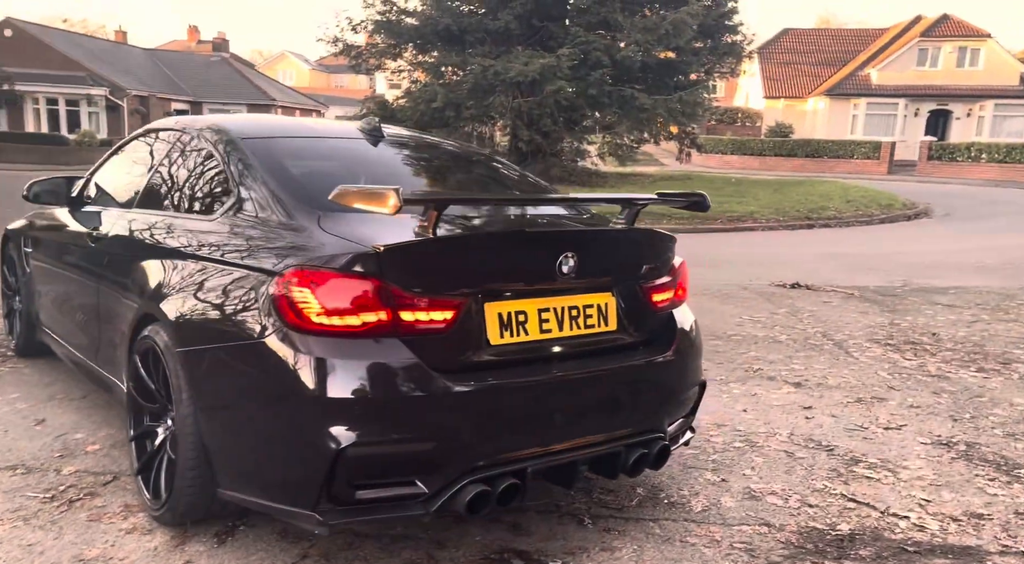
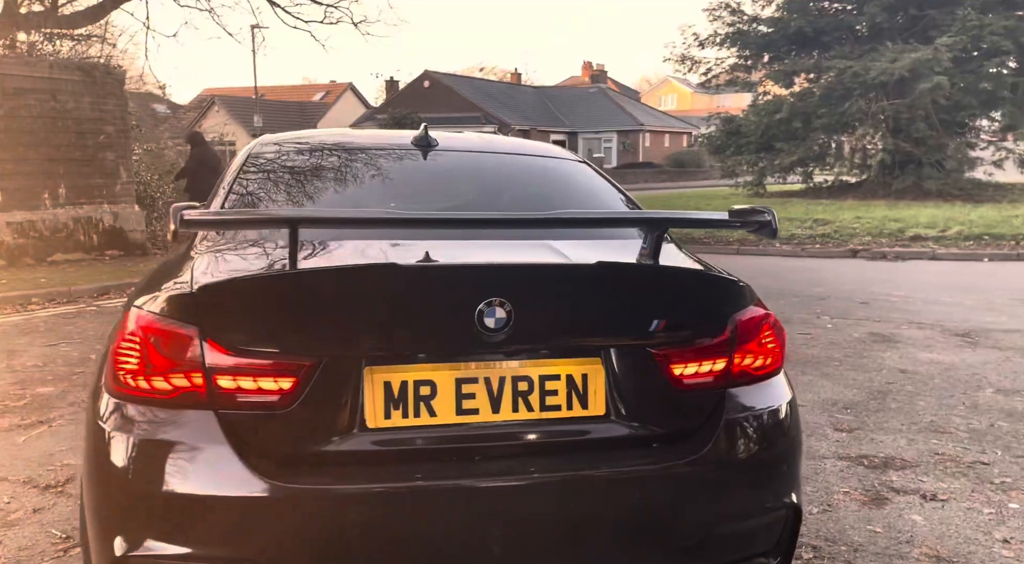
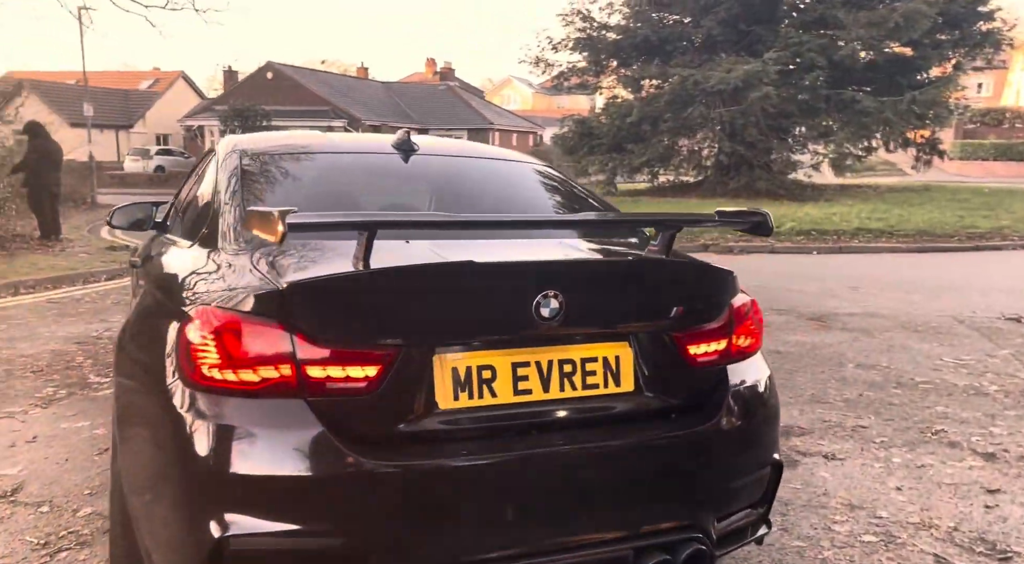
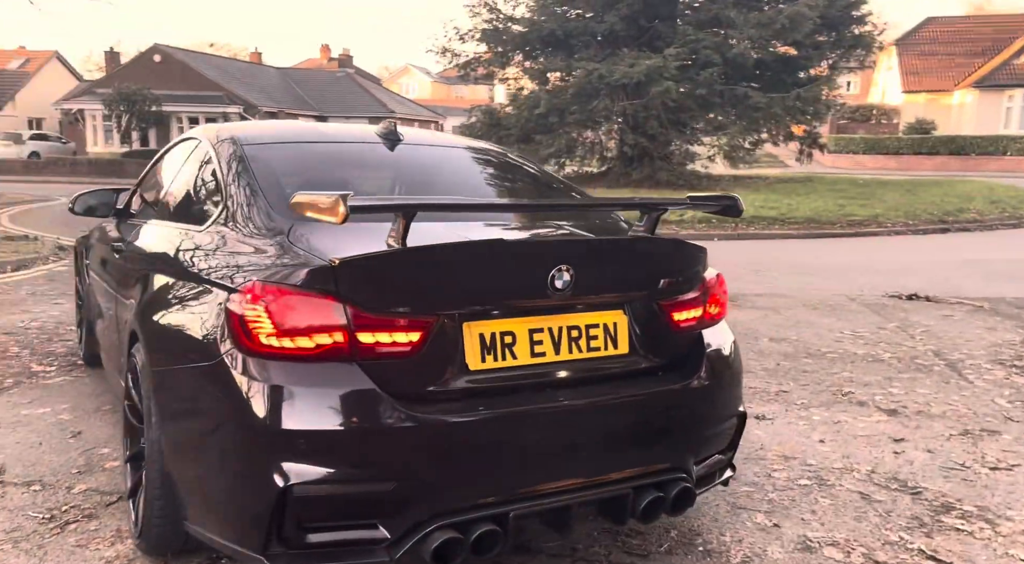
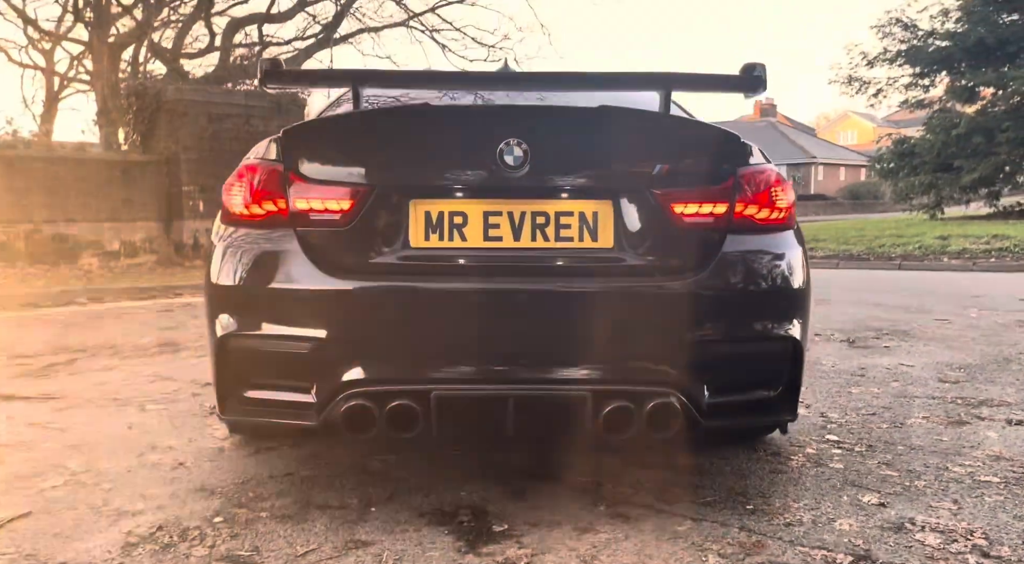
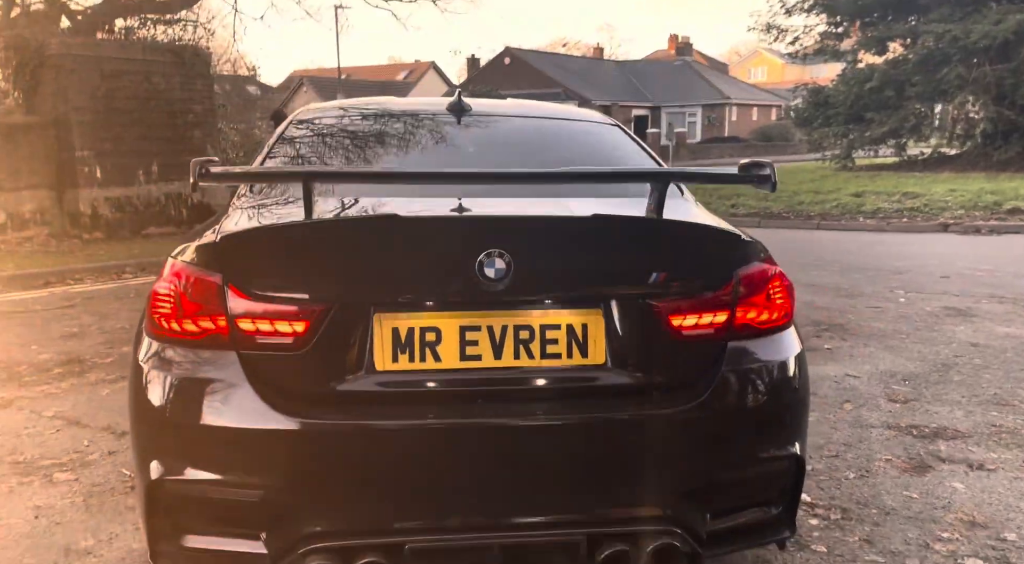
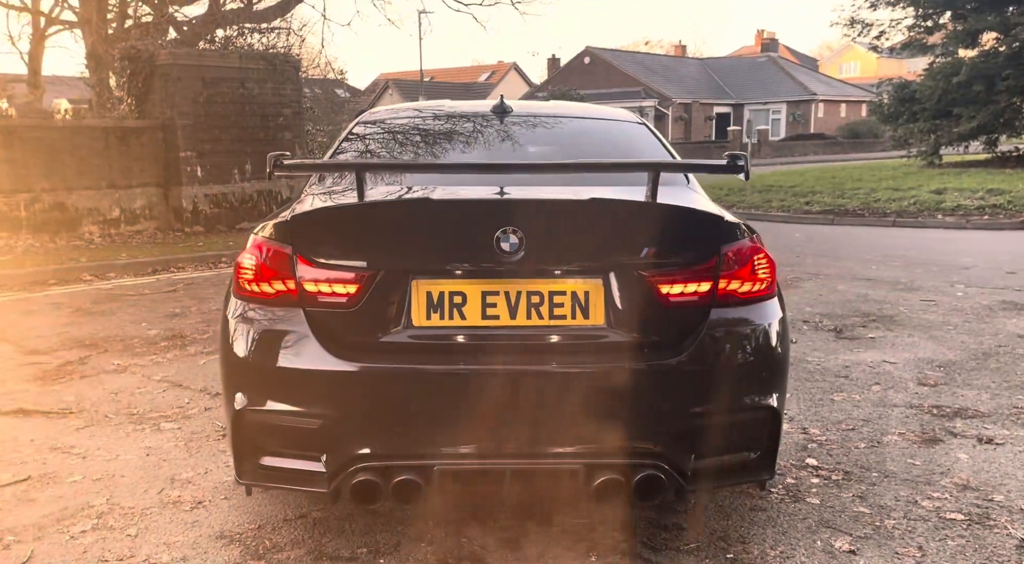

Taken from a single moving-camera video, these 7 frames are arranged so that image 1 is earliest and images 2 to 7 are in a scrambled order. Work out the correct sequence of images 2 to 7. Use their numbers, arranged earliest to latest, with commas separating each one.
4, 3, 2, 6, 7, 5
